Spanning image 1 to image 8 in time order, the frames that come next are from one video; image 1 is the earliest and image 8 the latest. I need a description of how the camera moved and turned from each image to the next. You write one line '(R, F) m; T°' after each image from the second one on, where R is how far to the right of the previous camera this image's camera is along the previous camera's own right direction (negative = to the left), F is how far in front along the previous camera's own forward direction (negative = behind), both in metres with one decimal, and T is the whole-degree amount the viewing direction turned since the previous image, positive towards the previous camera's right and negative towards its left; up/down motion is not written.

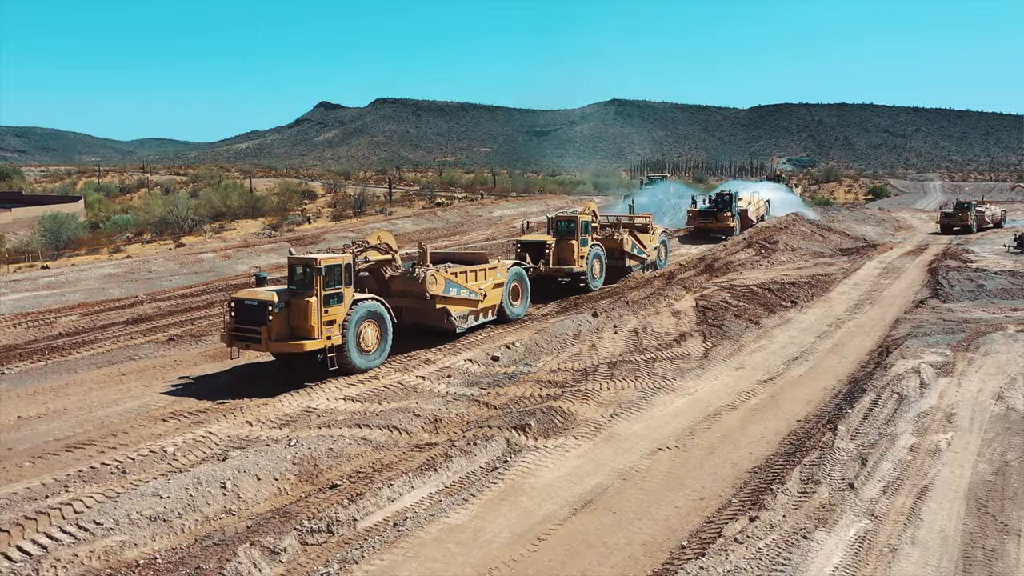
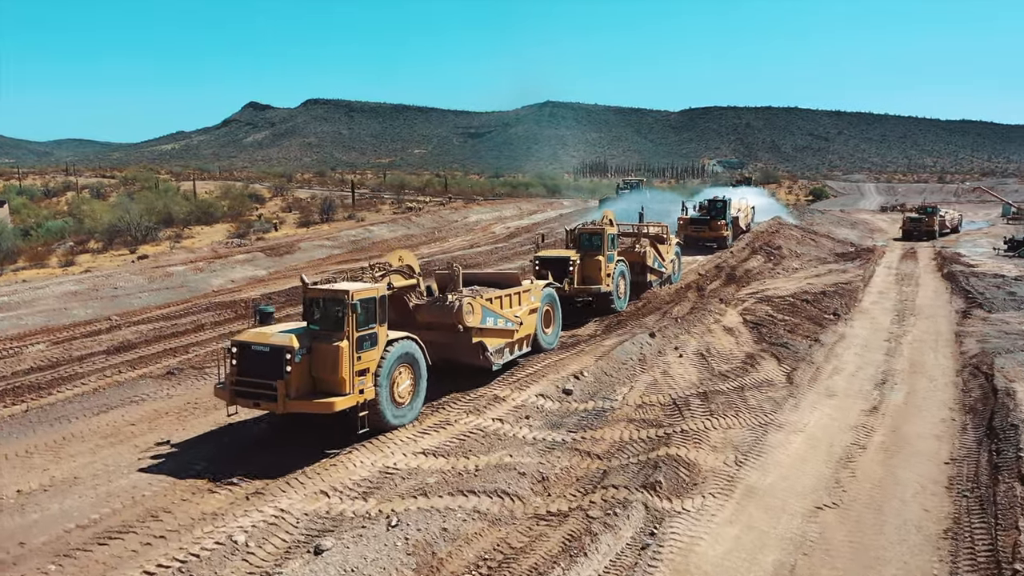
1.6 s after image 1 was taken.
(-2.1, +2.0) m; +5°
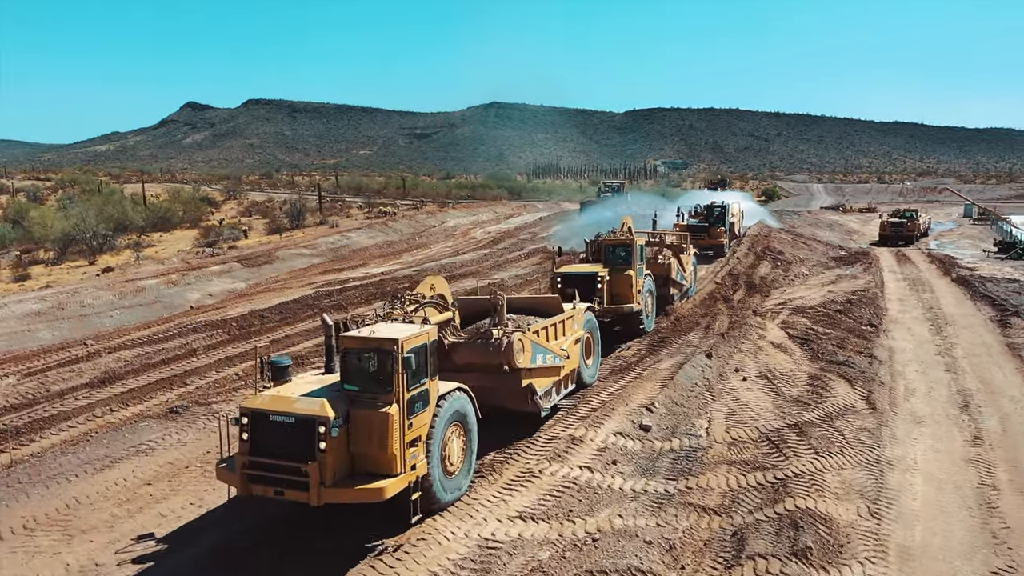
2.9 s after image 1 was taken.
(-1.6, +1.6) m; +4°
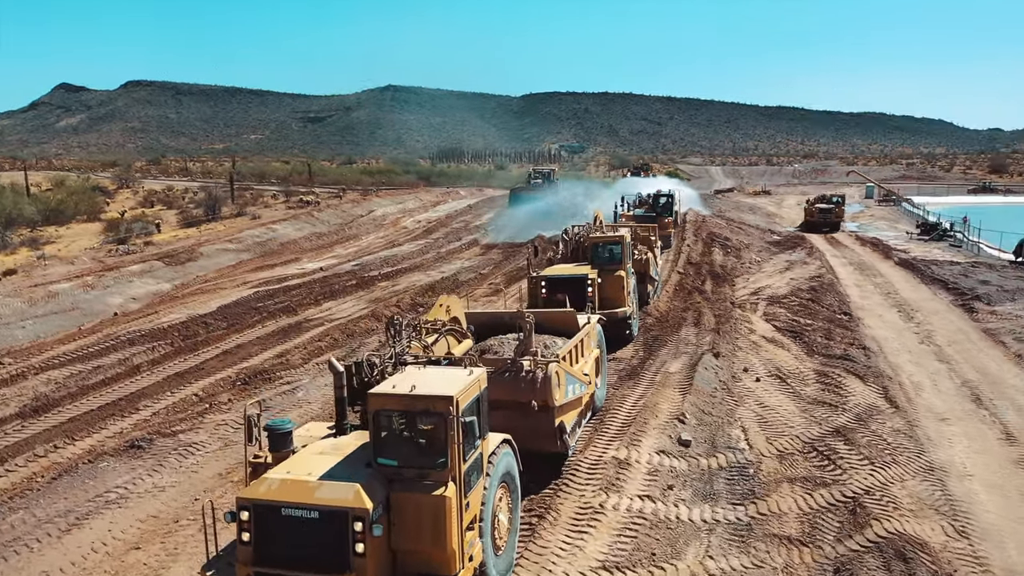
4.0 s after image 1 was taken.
(-1.5, +1.3) m; +7°
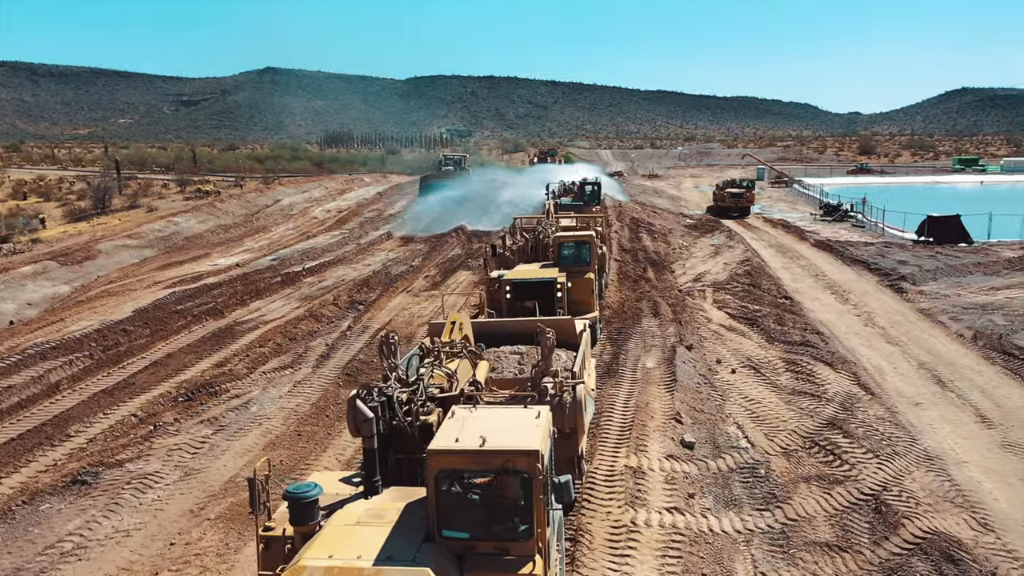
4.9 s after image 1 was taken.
(-1.2, +0.8) m; +8°
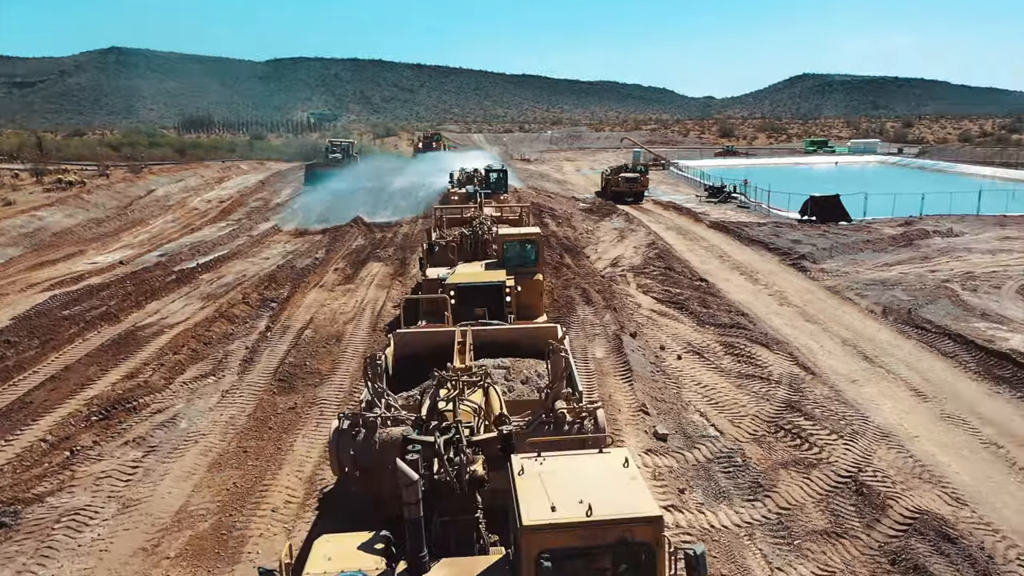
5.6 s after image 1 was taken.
(-1.0, +0.6) m; +9°
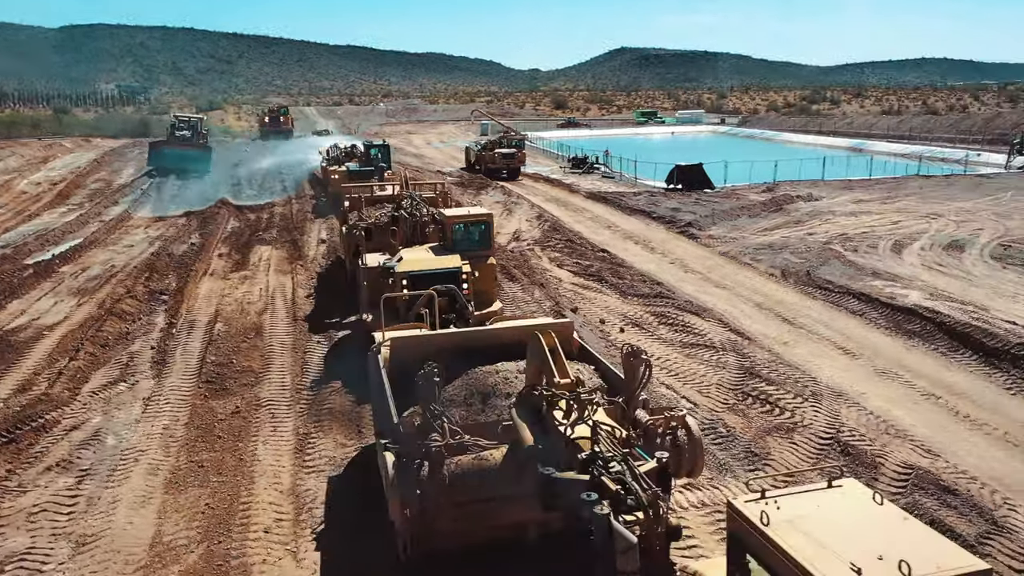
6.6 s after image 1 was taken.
(-1.5, +0.6) m; +11°
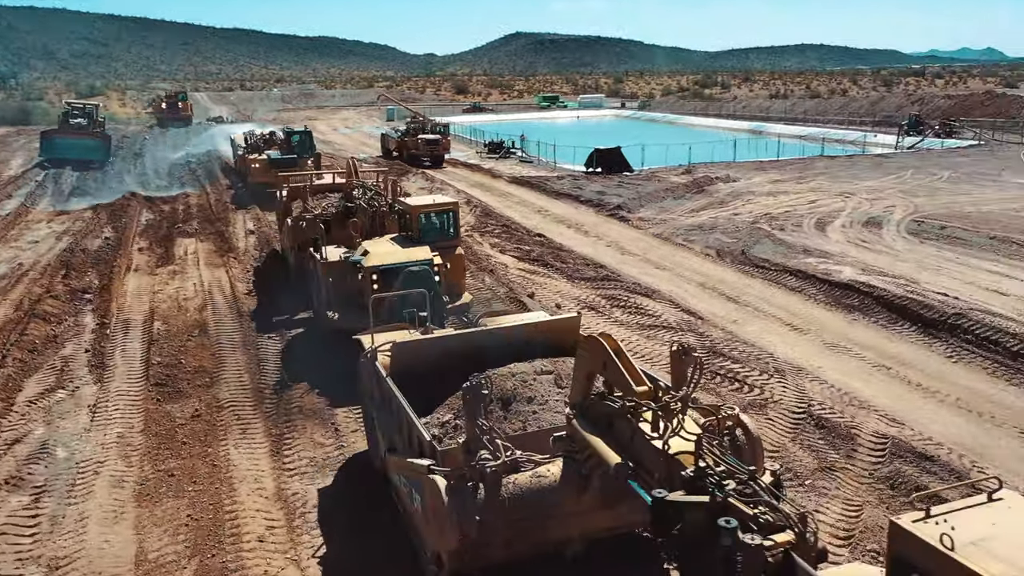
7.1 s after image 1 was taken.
(-0.8, +0.2) m; +7°
